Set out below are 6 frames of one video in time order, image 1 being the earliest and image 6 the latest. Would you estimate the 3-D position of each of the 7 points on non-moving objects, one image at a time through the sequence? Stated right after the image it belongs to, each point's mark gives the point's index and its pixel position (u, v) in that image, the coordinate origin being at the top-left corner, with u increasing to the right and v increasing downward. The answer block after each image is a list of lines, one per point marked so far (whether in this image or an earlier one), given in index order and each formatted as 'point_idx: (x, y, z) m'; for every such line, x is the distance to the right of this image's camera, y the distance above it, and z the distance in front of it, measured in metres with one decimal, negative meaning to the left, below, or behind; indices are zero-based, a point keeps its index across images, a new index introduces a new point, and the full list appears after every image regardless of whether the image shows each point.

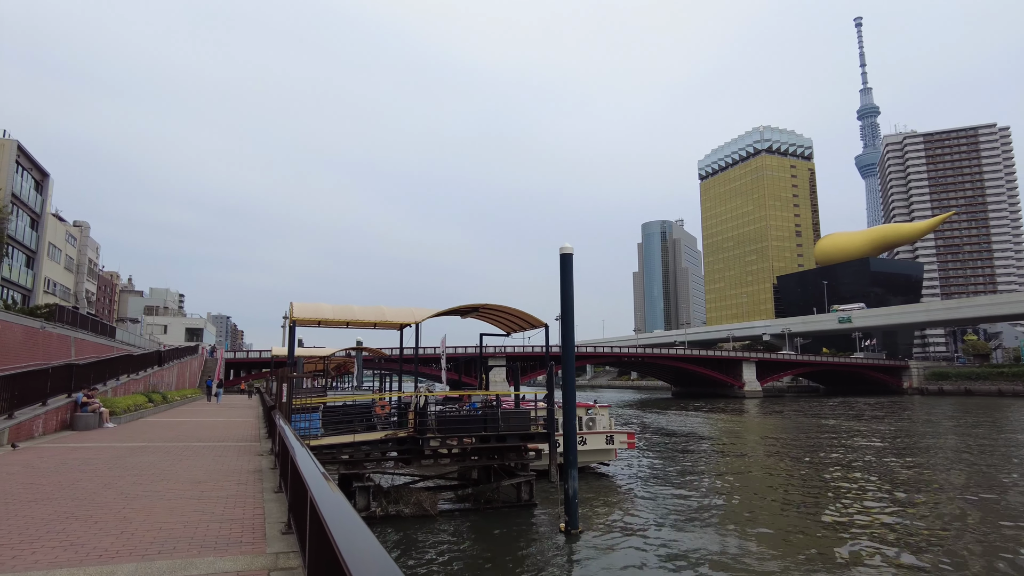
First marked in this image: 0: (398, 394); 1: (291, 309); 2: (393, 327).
0: (-2.4, -2.2, +13.3) m
1: (-4.4, -0.4, +12.8) m
2: (-2.6, -0.8, +13.9) m
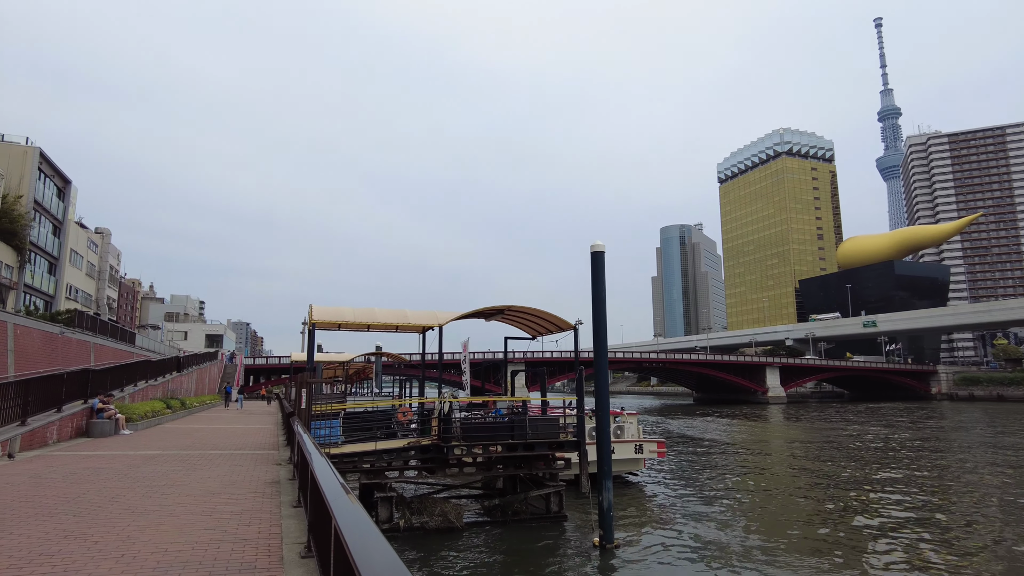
0: (-1.8, -2.2, +12.8) m
1: (-3.9, -0.4, +12.3) m
2: (-2.0, -0.9, +13.4) m
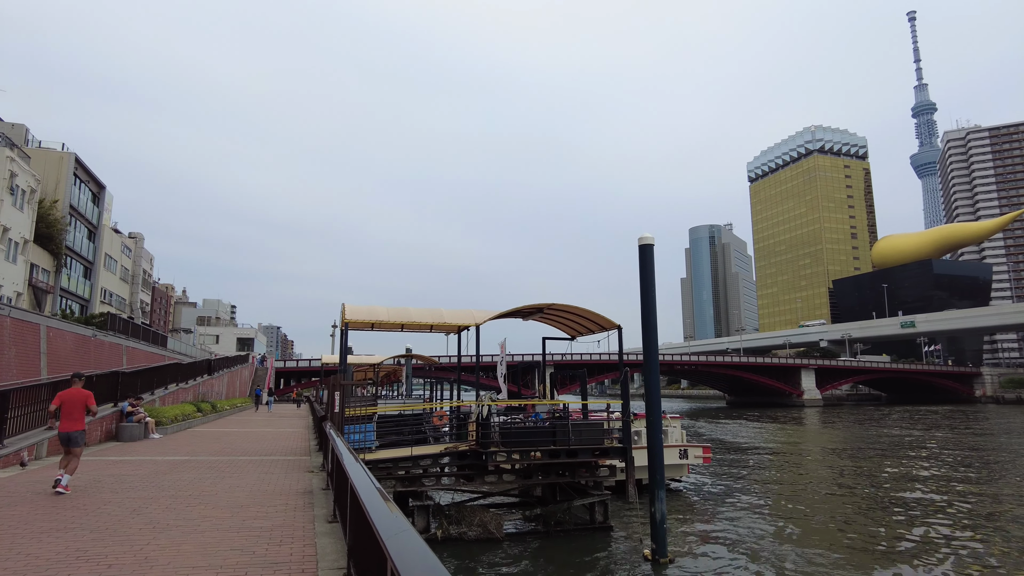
0: (-1.0, -2.2, +12.2) m
1: (-3.1, -0.4, +11.8) m
2: (-1.2, -0.8, +12.8) m
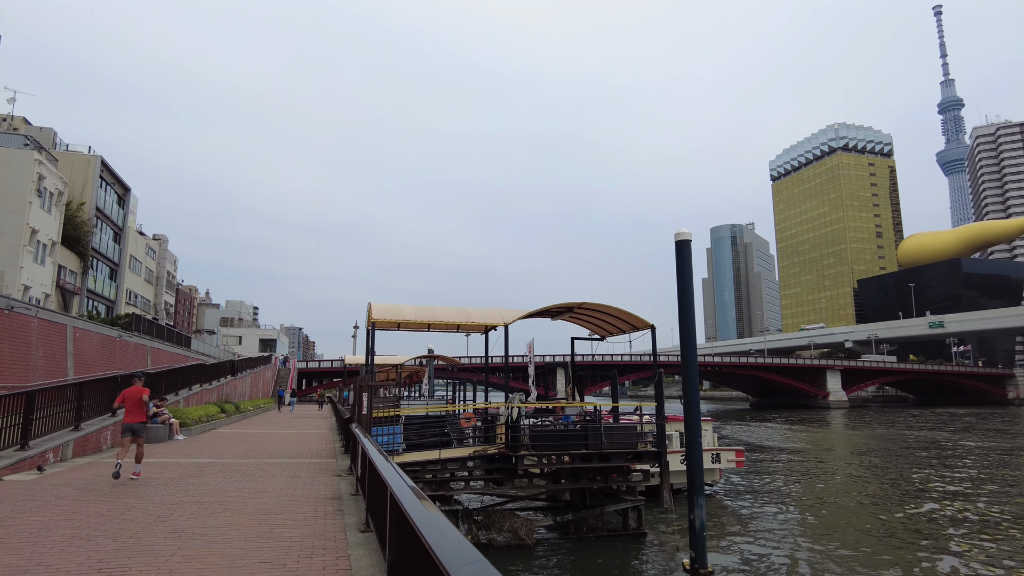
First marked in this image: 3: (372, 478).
0: (-0.5, -2.2, +11.8) m
1: (-2.6, -0.4, +11.5) m
2: (-0.6, -0.8, +12.5) m
3: (-1.3, -1.7, +5.7) m
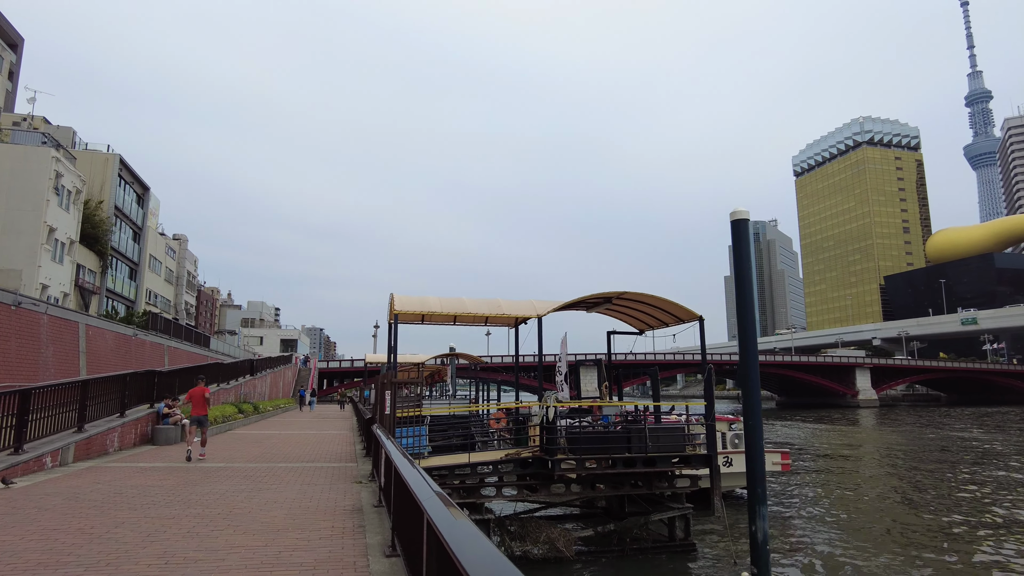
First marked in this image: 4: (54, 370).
0: (+0.1, -2.0, +10.9) m
1: (-2.0, -0.2, +10.7) m
2: (-0.1, -0.6, +11.6) m
3: (-0.9, -1.5, +4.8) m
4: (-11.0, -2.0, +15.4) m
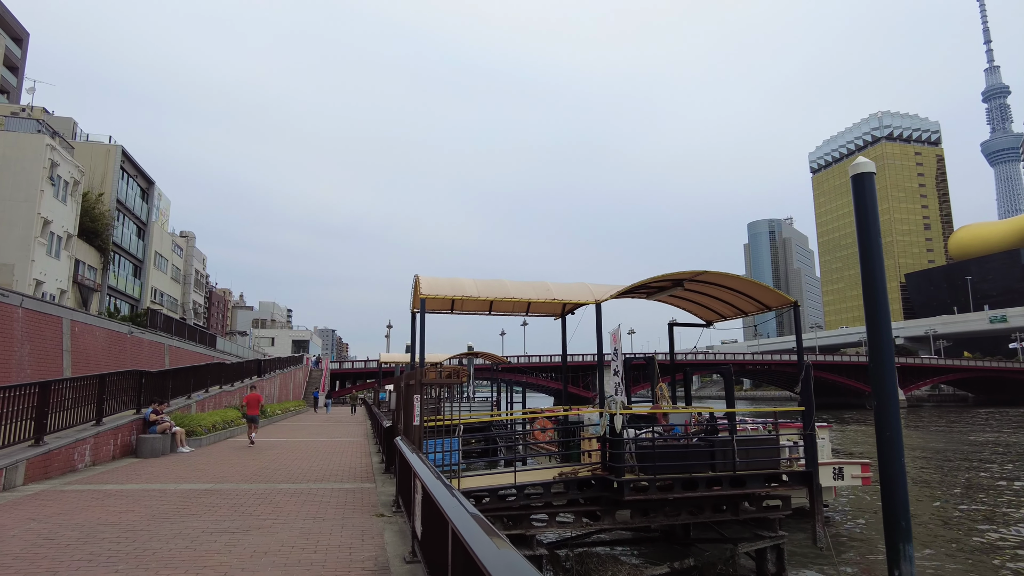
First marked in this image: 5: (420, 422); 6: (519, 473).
0: (+0.8, -1.7, +9.0) m
1: (-1.3, 0.0, +8.8) m
2: (+0.7, -0.3, +9.6) m
3: (-0.3, -1.2, +2.9) m
4: (-10.2, -1.8, +13.7) m
5: (-1.1, -1.6, +7.8) m
6: (+0.1, -2.5, +8.6) m
